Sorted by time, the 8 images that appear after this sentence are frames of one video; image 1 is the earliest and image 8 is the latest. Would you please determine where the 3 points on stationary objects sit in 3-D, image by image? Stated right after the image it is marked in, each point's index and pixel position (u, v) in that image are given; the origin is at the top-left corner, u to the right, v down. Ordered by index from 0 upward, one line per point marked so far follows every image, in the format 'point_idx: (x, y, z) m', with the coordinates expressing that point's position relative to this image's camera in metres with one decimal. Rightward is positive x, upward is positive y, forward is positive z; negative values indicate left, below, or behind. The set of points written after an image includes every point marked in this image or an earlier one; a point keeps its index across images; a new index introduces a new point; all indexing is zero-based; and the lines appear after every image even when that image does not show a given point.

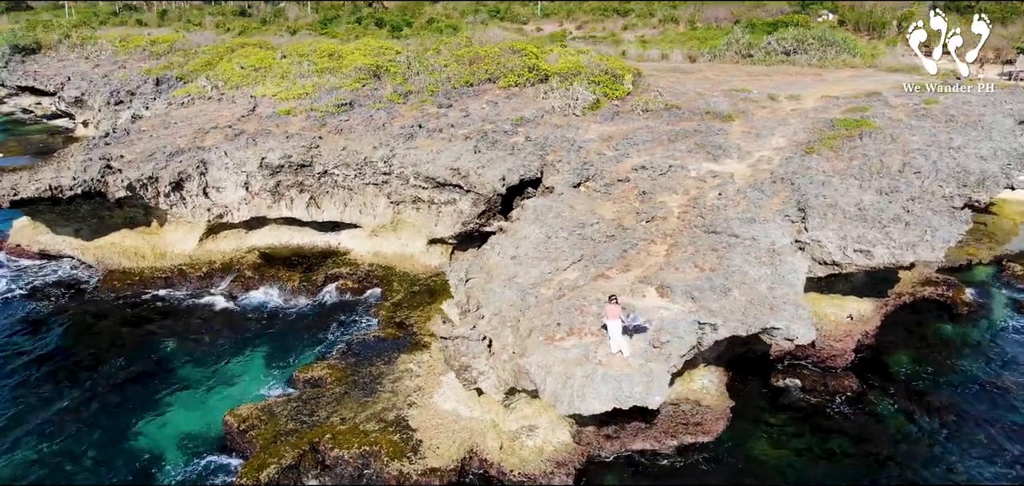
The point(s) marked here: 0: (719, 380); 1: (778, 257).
0: (+5.2, -3.4, +19.5) m
1: (+6.5, -0.3, +18.8) m
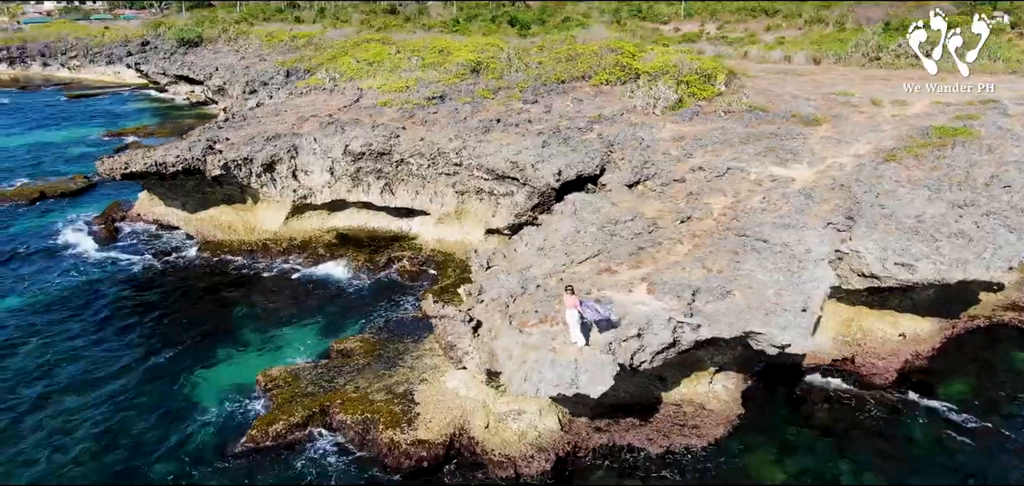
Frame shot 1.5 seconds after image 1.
0: (+5.5, -3.5, +19.1) m
1: (+6.8, -0.5, +18.1) m
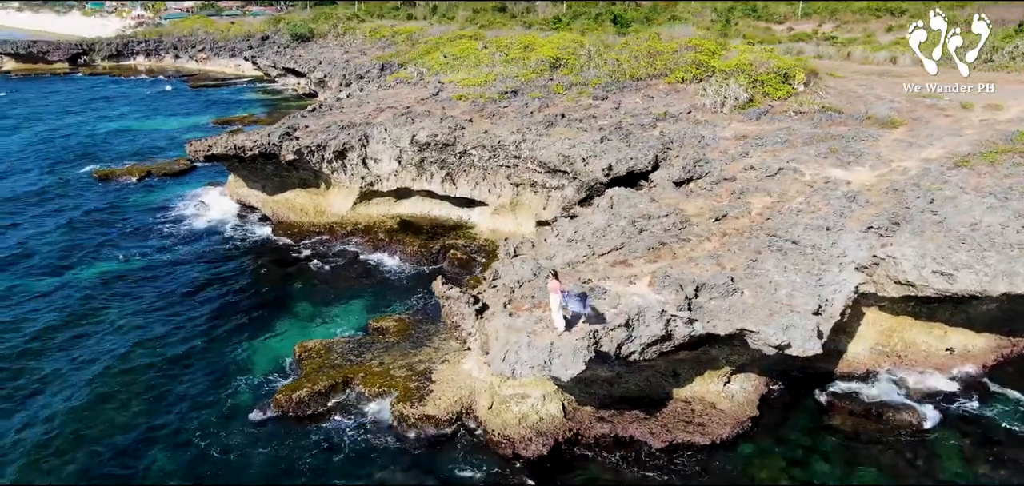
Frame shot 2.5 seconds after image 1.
0: (+5.8, -3.5, +18.7) m
1: (+7.1, -0.5, +17.5) m
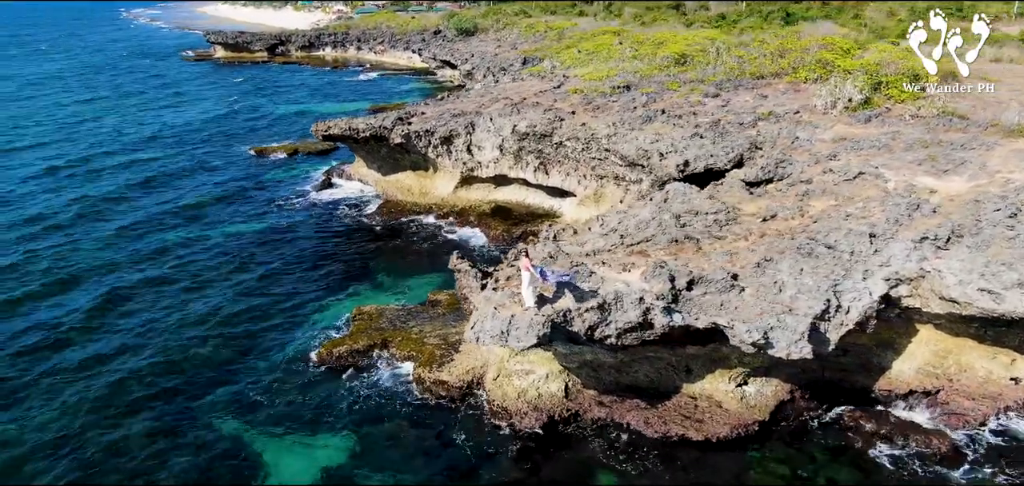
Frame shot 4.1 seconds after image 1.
0: (+6.0, -3.5, +18.2) m
1: (+7.3, -0.7, +16.7) m
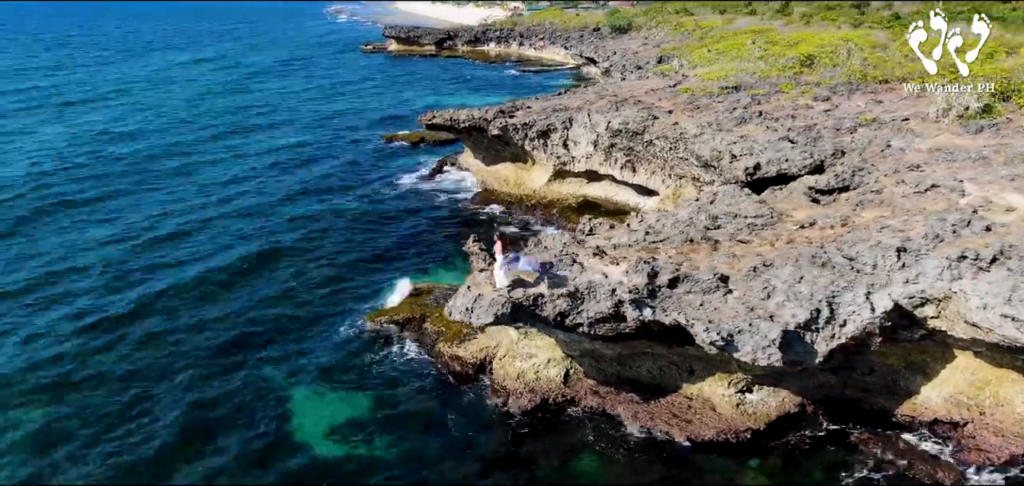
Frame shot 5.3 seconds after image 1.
0: (+6.0, -3.6, +17.7) m
1: (+7.0, -0.9, +15.9) m
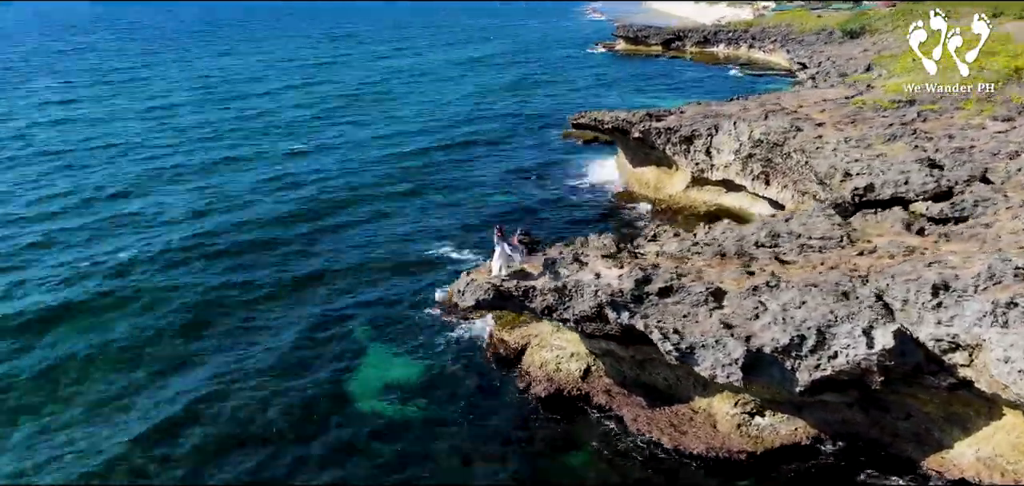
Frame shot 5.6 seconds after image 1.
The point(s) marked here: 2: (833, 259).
0: (+5.9, -4.1, +17.0) m
1: (+6.7, -1.5, +15.0) m
2: (+7.6, -0.4, +18.1) m
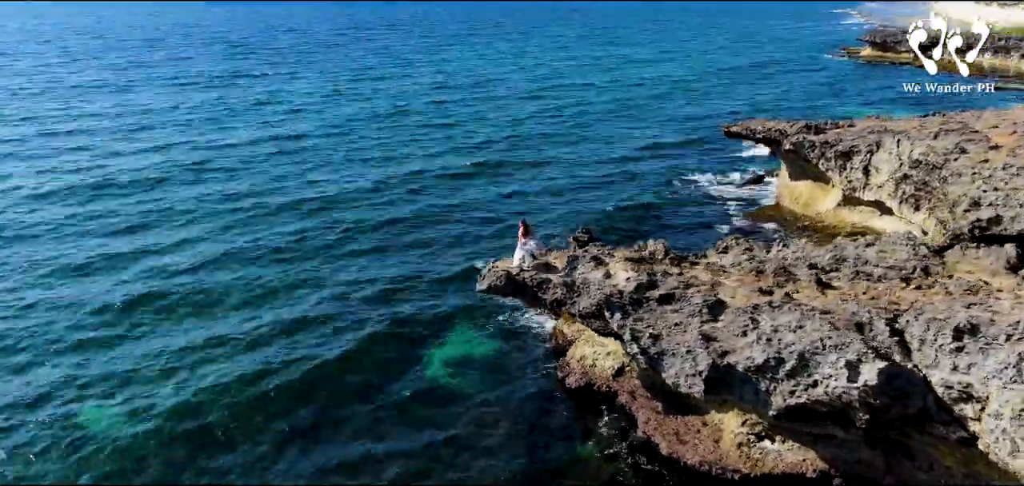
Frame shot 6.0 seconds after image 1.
0: (+5.8, -4.6, +16.4) m
1: (+6.2, -2.0, +14.2) m
2: (+8.1, -1.0, +16.9) m
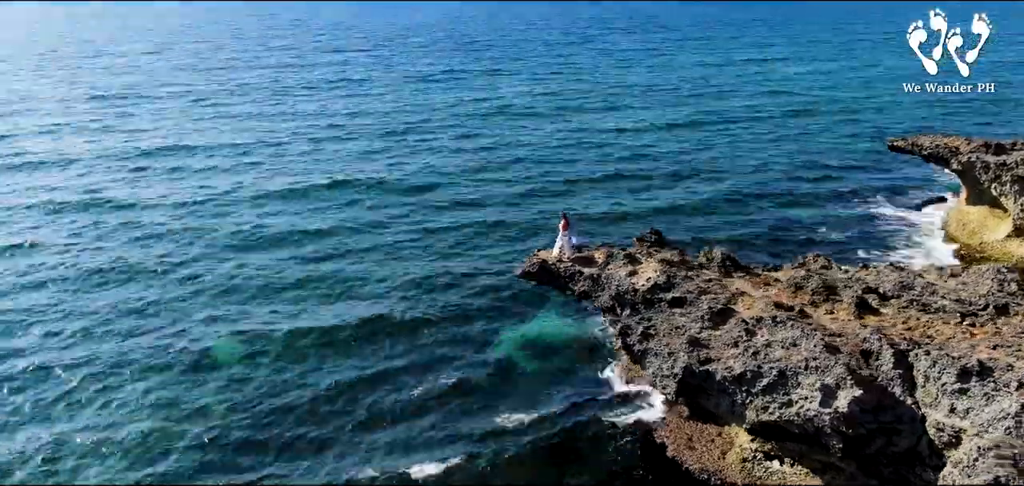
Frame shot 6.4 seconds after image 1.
0: (+5.7, -4.9, +15.8) m
1: (+5.6, -2.3, +13.5) m
2: (+8.3, -1.6, +15.5) m
